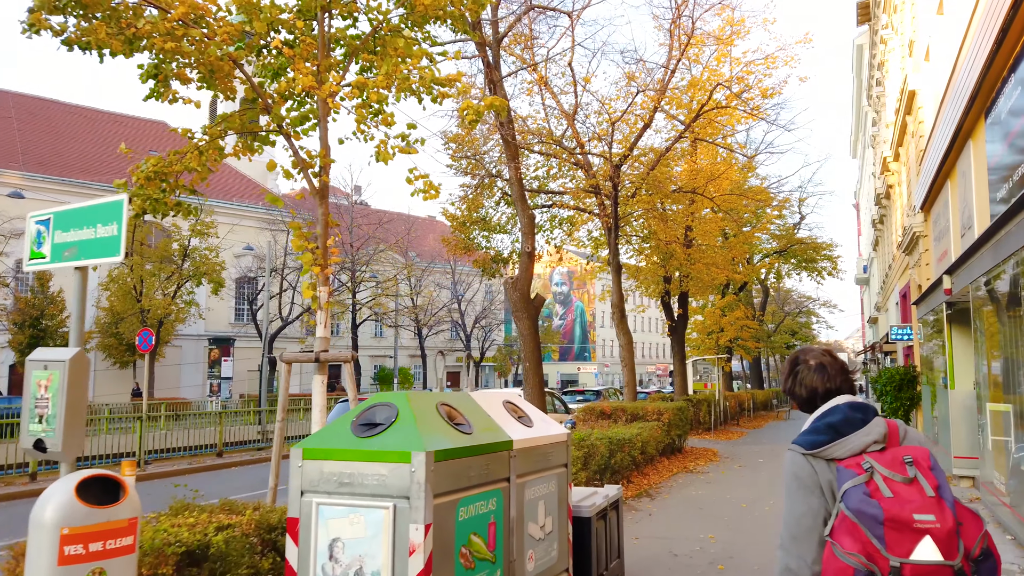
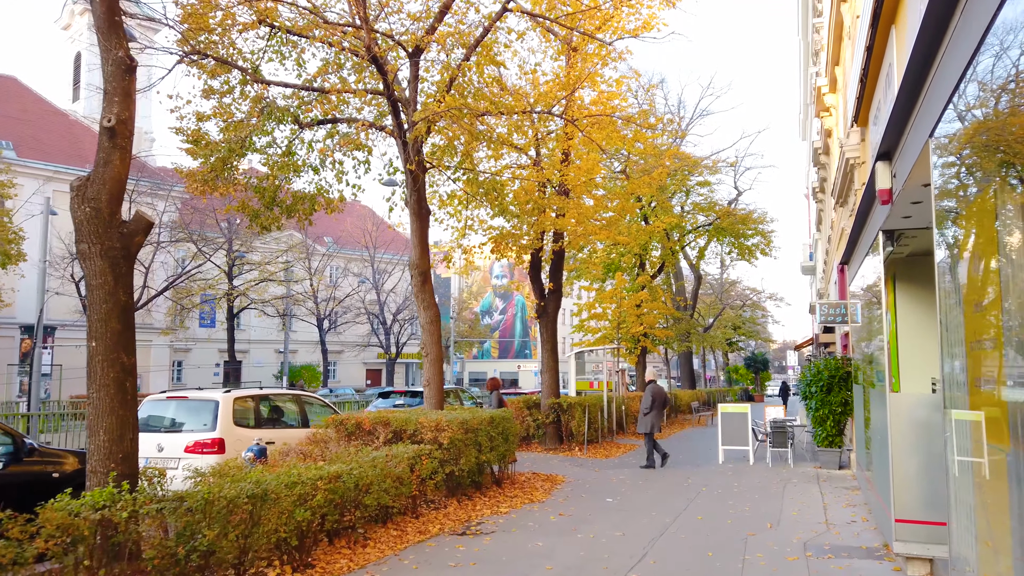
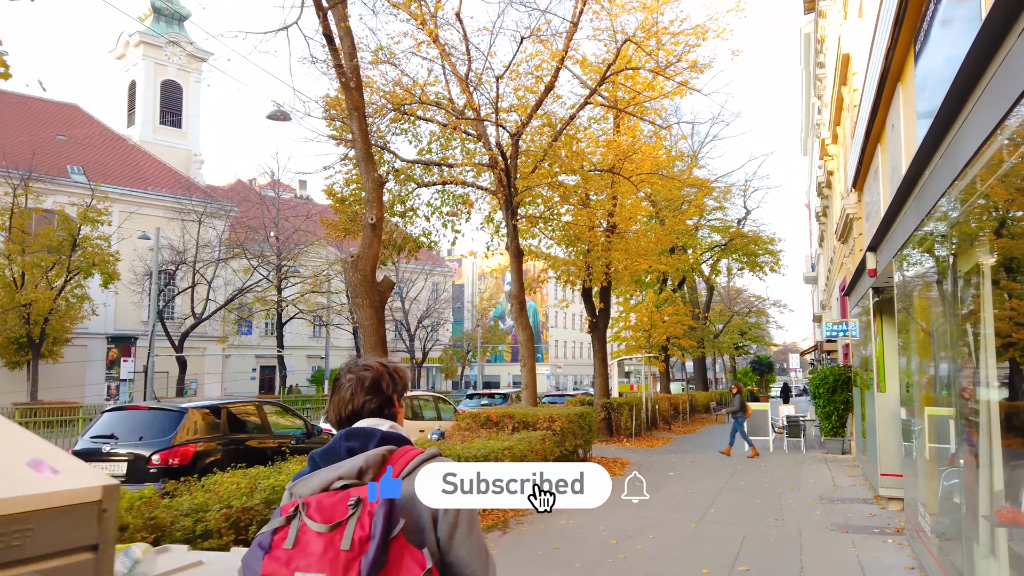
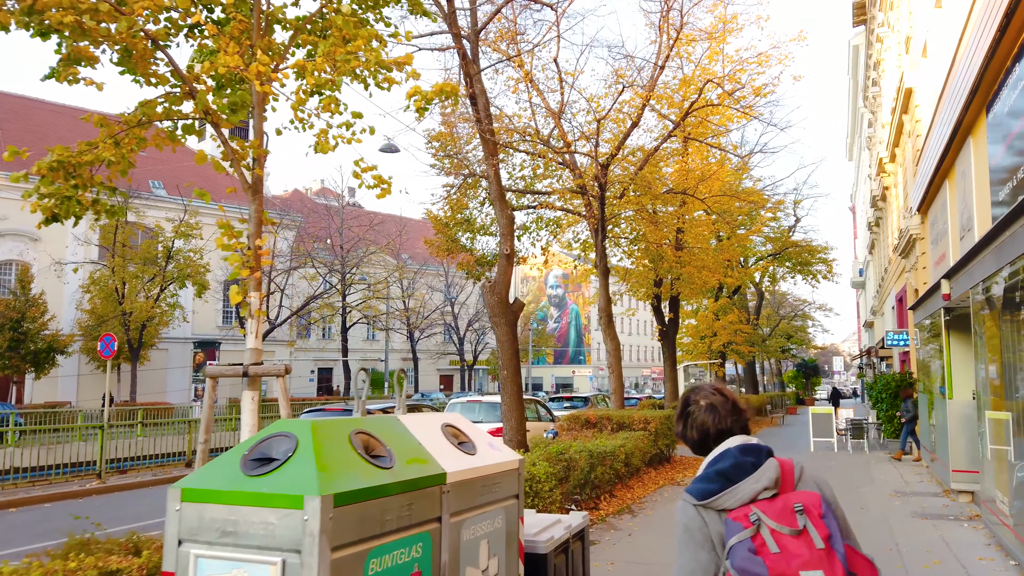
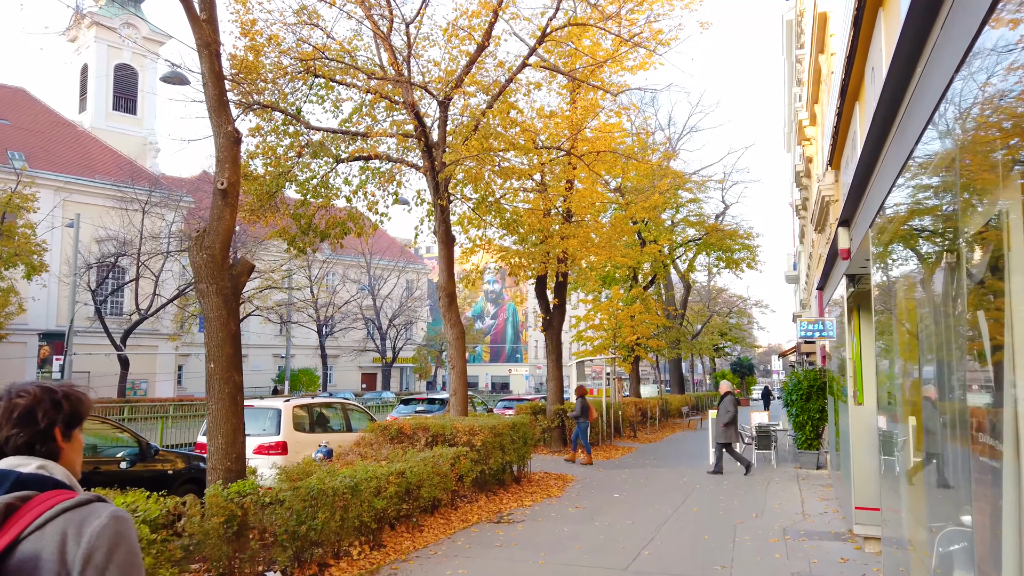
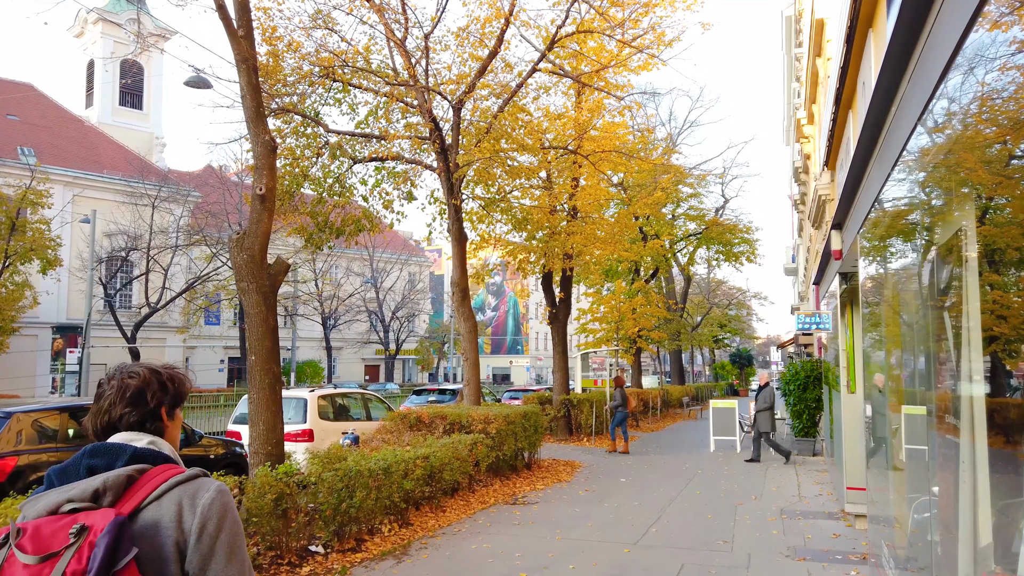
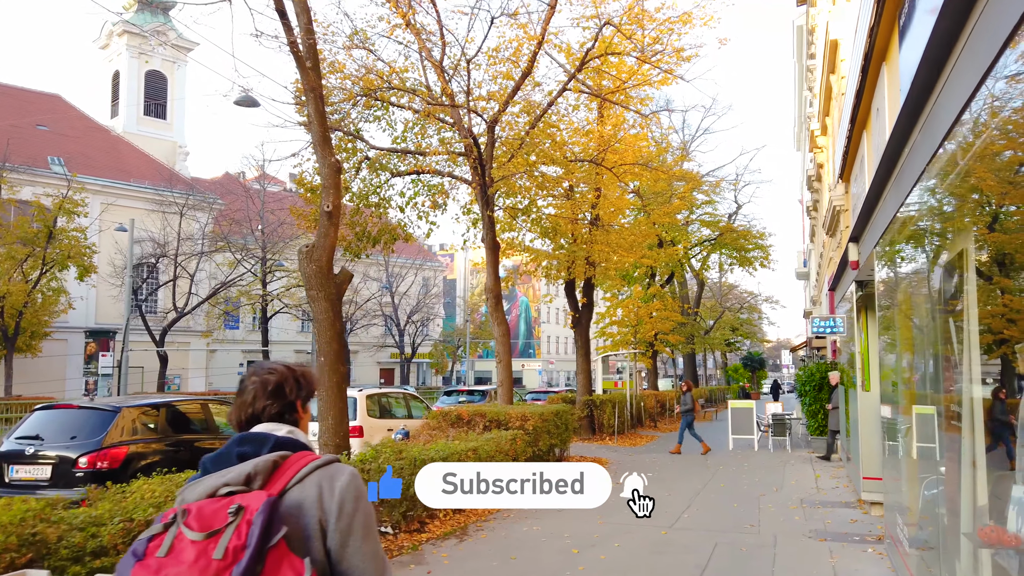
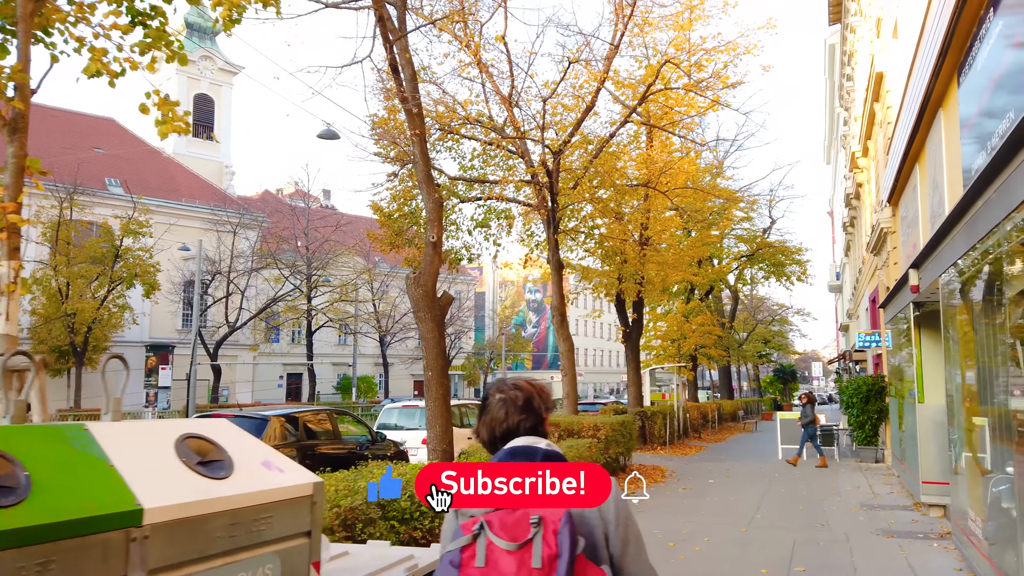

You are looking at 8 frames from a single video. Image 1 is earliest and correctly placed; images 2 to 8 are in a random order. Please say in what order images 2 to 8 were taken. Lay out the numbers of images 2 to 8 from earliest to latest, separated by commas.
4, 8, 3, 7, 6, 5, 2
